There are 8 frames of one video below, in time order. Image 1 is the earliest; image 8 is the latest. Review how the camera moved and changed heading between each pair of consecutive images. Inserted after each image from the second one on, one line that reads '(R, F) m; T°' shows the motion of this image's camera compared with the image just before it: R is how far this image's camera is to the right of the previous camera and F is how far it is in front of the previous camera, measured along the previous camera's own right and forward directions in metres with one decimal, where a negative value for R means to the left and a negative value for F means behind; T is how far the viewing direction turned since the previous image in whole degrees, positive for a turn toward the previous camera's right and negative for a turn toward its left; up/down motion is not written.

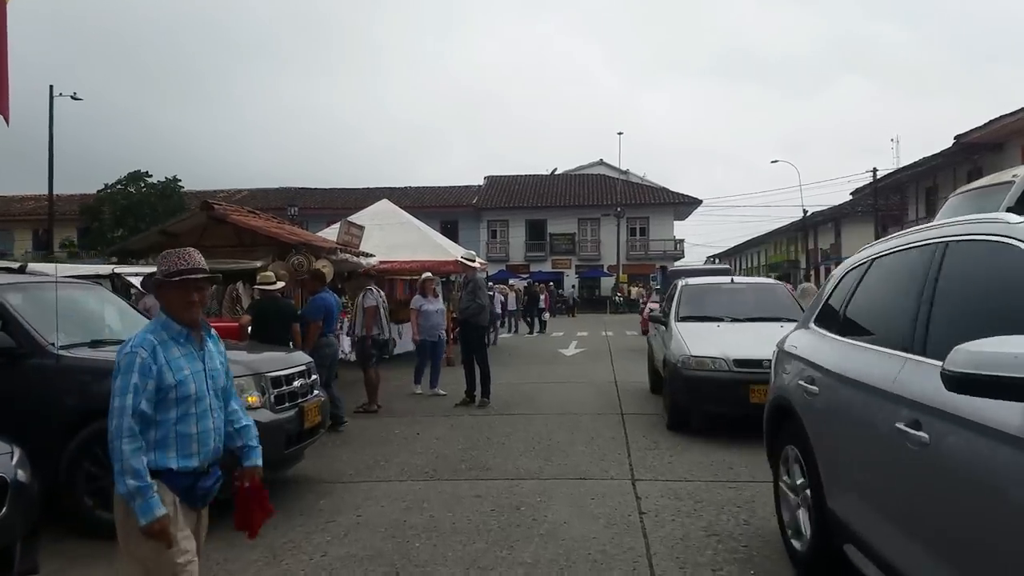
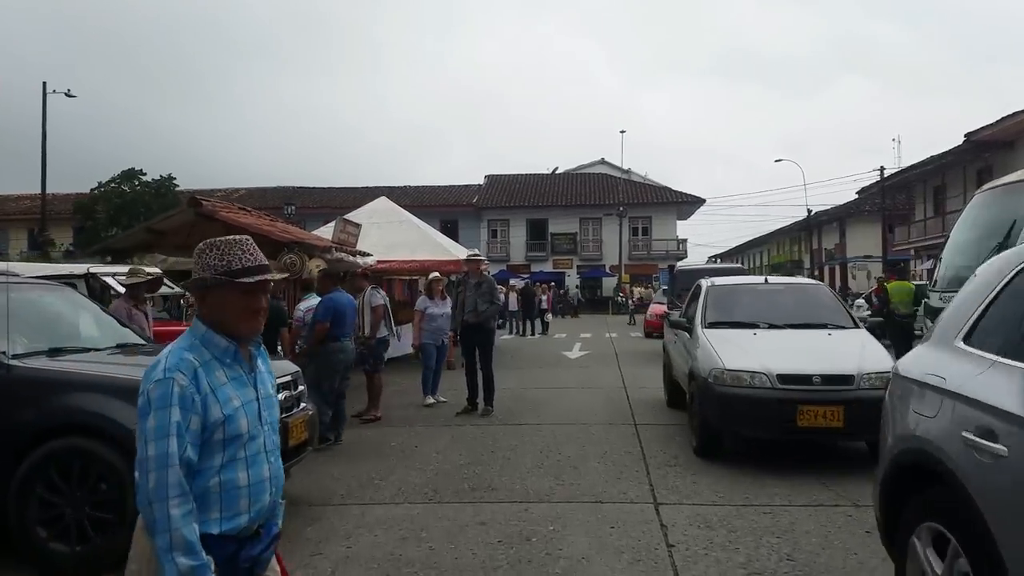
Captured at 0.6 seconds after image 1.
(-0.1, +0.6) m; 0°
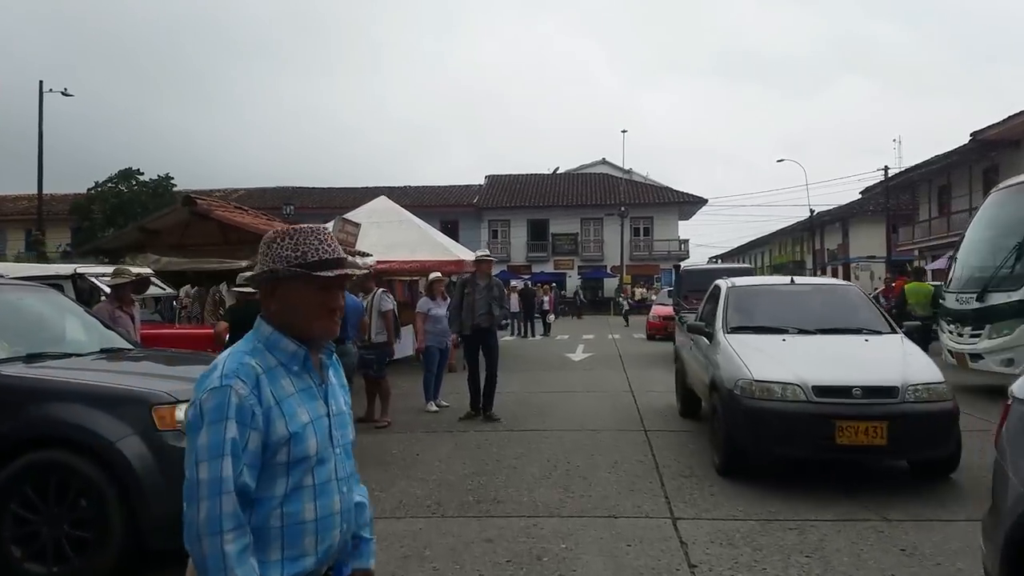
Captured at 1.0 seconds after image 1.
(-0.1, +0.3) m; 0°
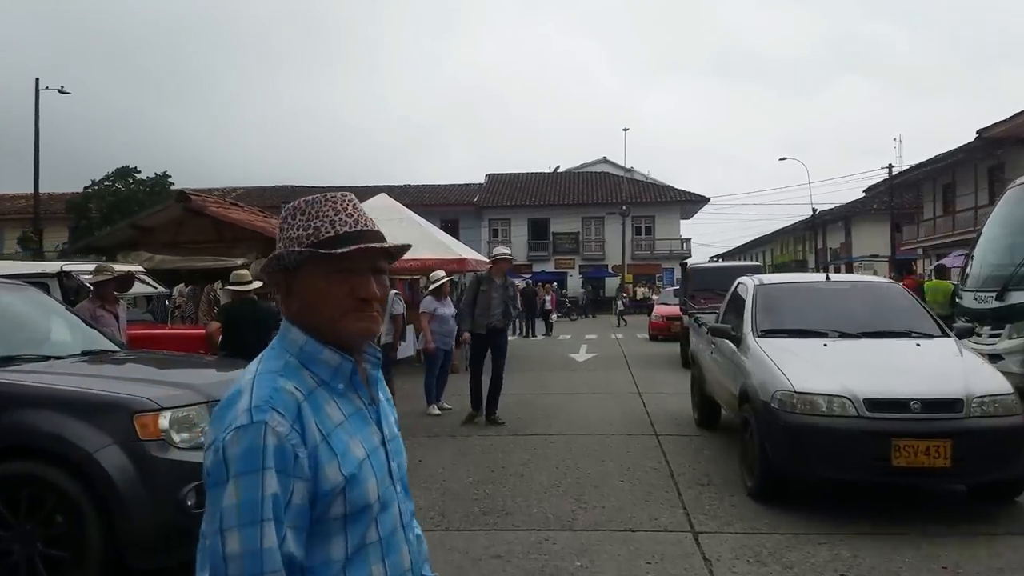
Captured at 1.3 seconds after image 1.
(-0.1, +0.3) m; 0°
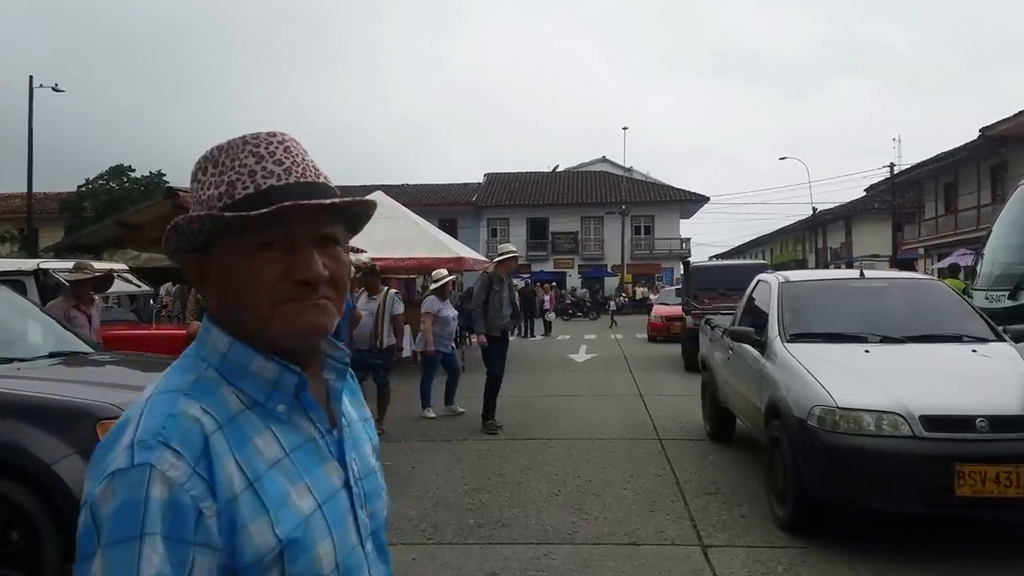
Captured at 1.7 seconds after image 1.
(0.0, +0.3) m; 0°
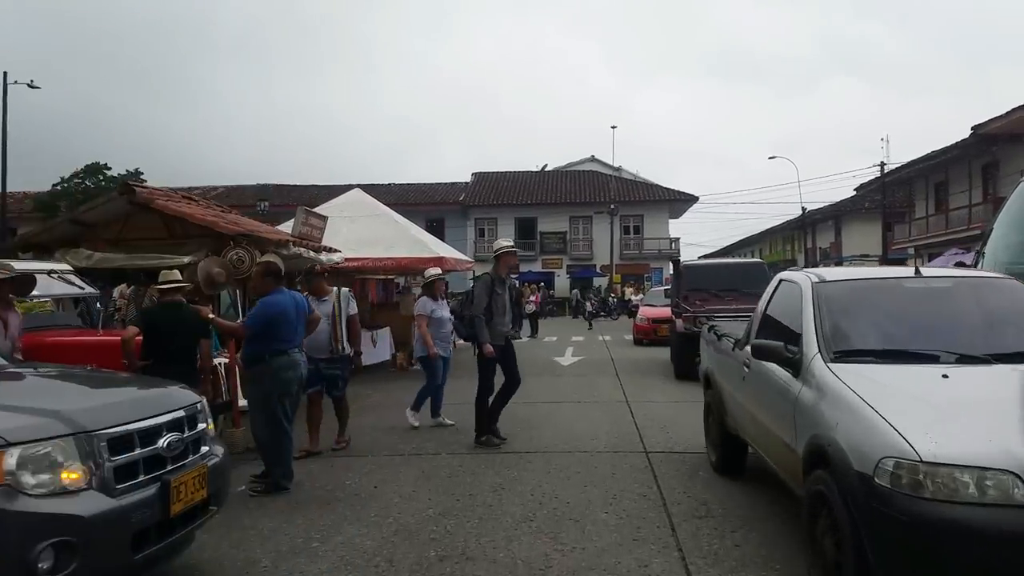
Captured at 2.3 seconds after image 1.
(+0.2, +0.6) m; +1°
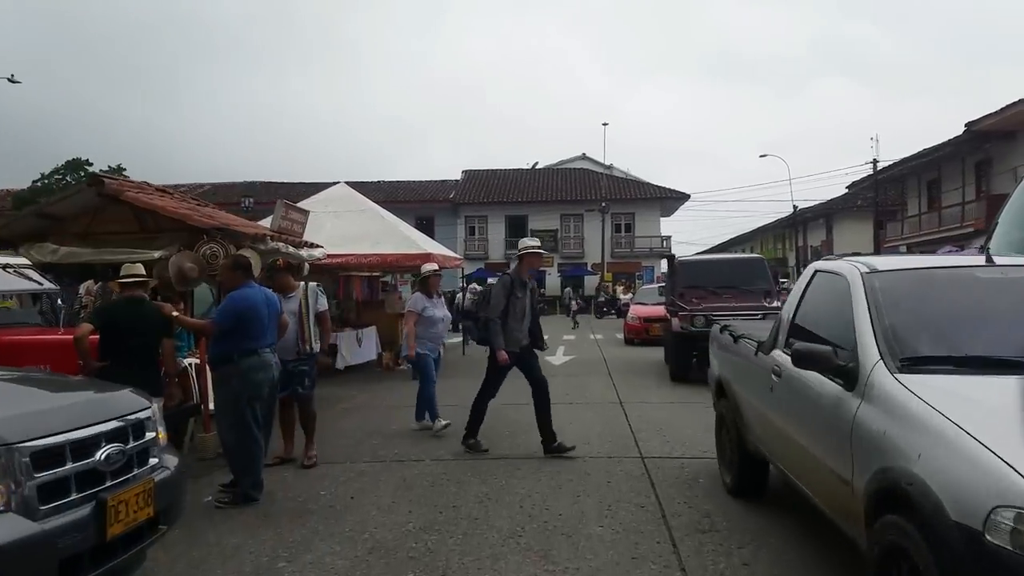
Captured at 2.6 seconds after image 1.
(0.0, +0.4) m; +1°
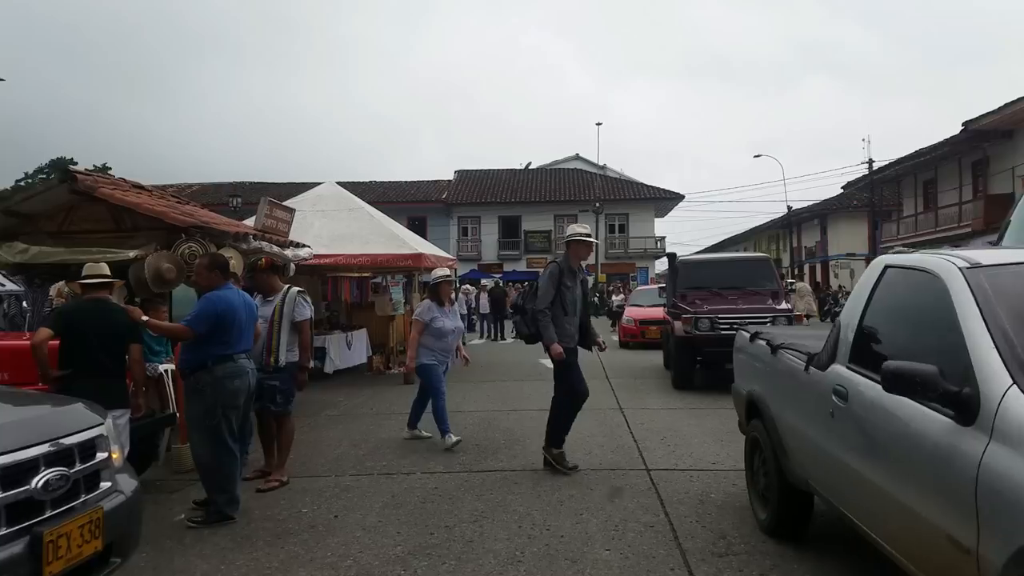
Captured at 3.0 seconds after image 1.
(0.0, +0.4) m; +1°
